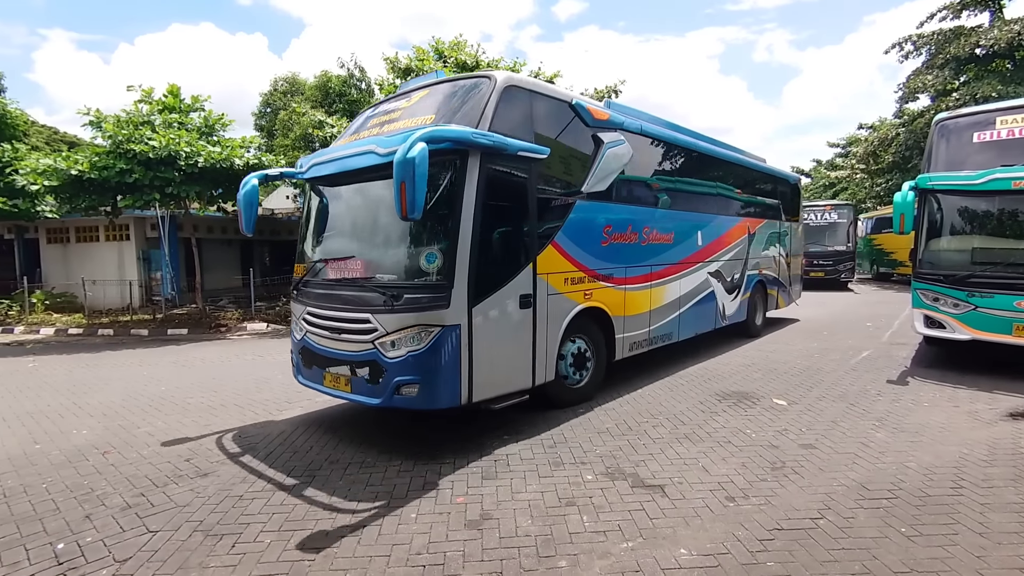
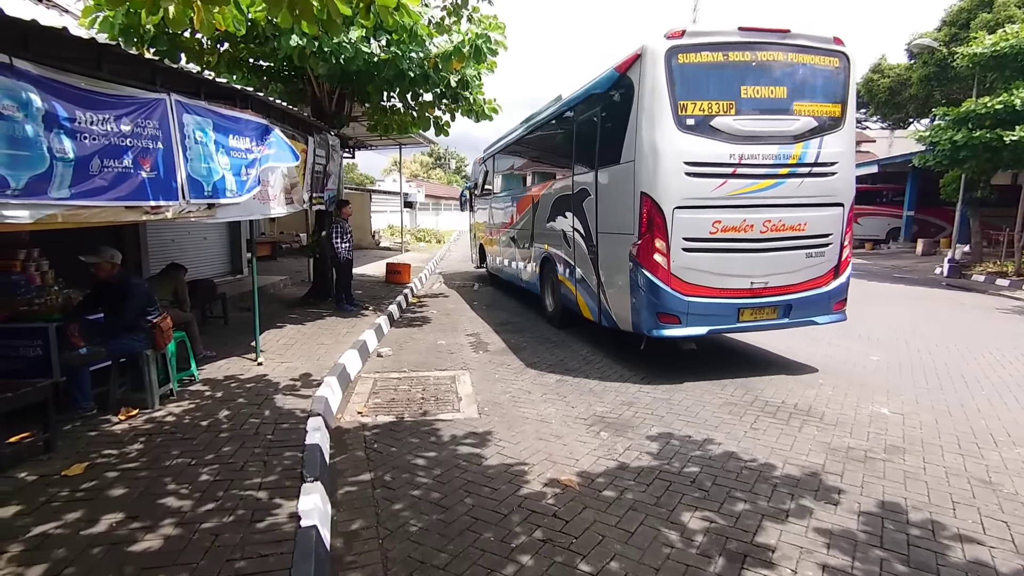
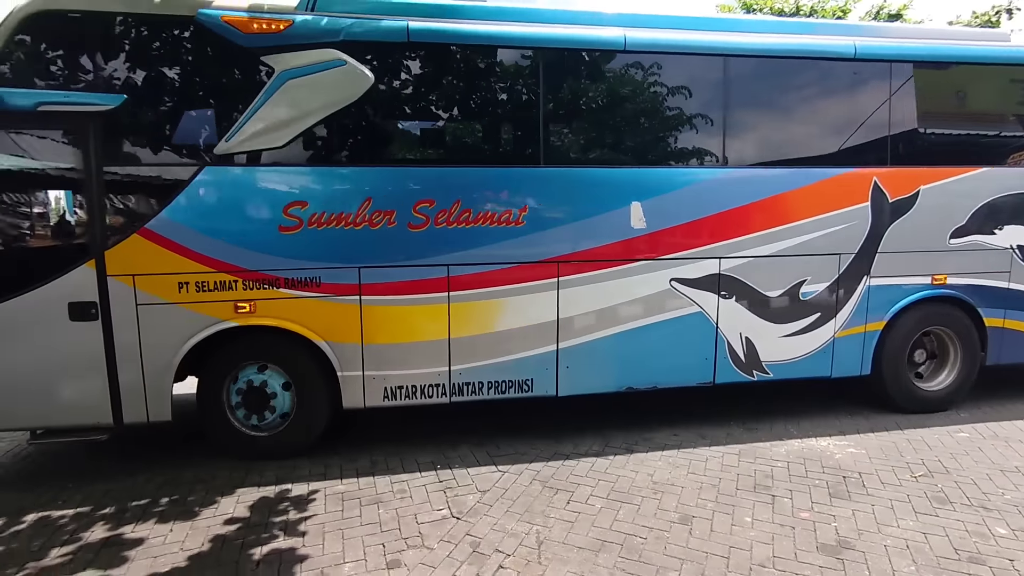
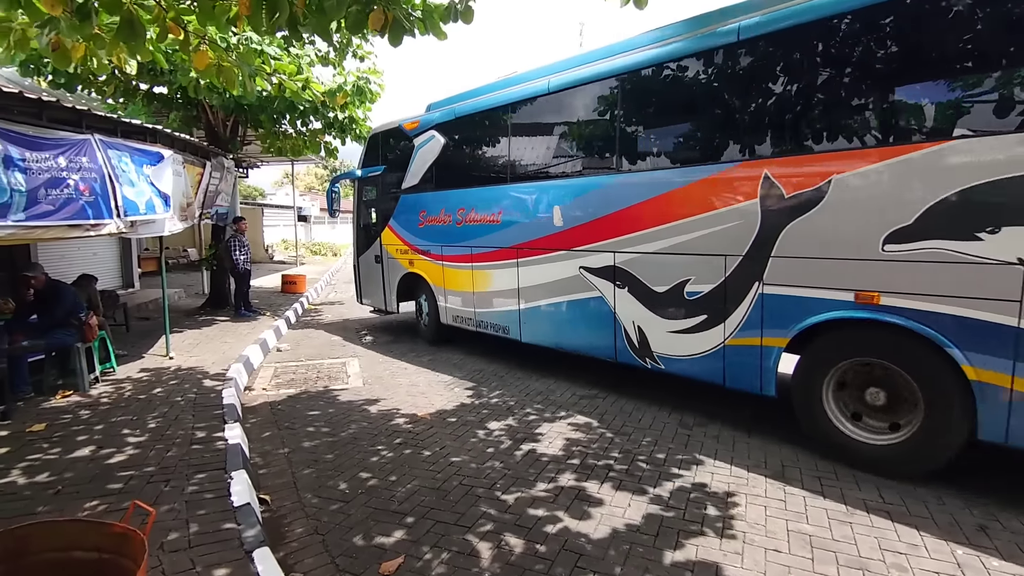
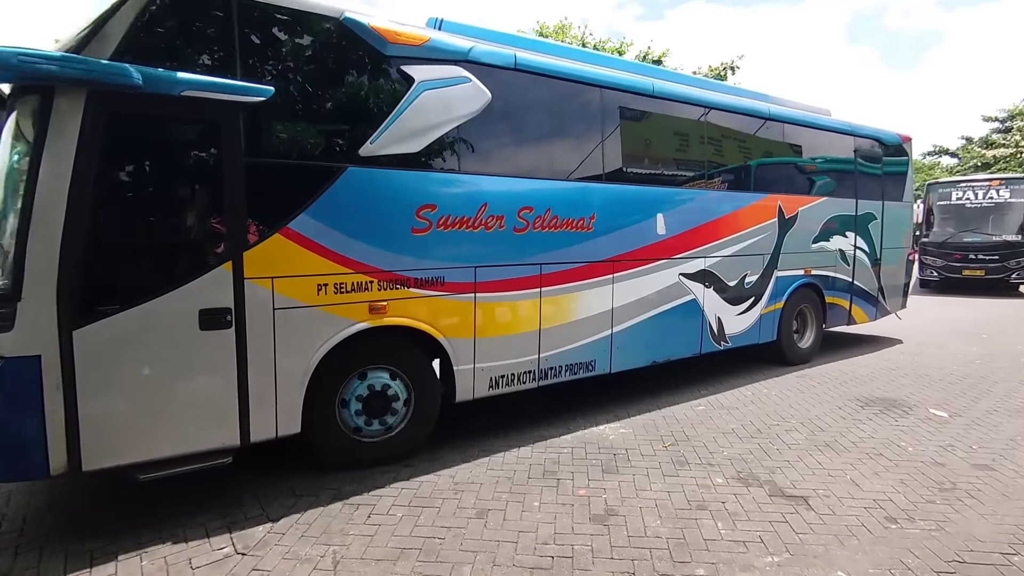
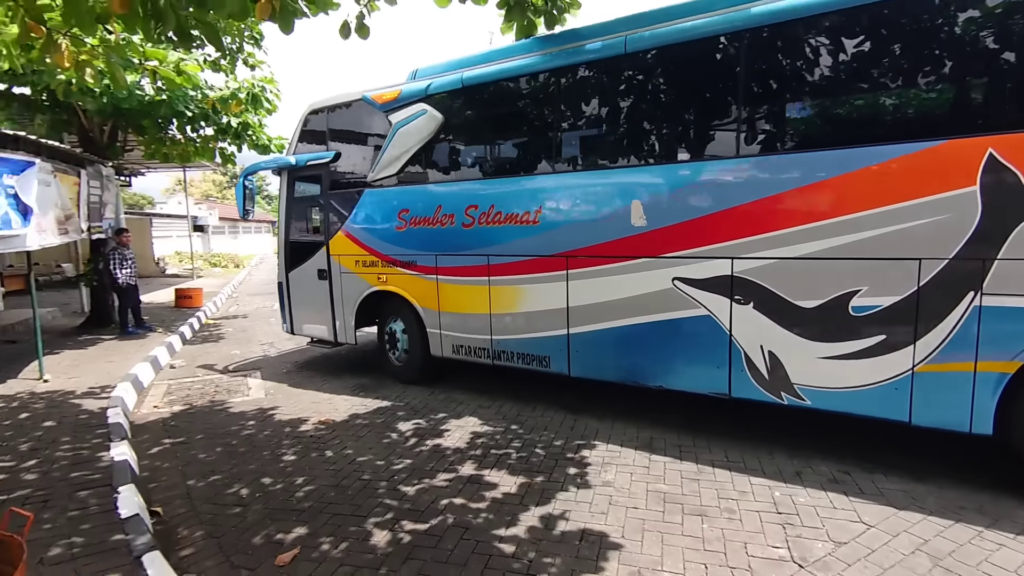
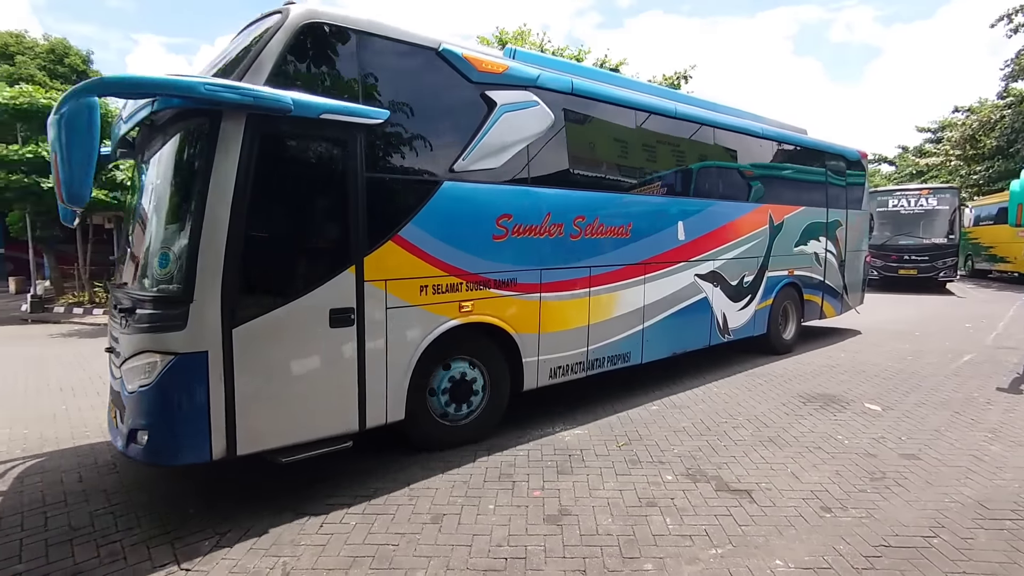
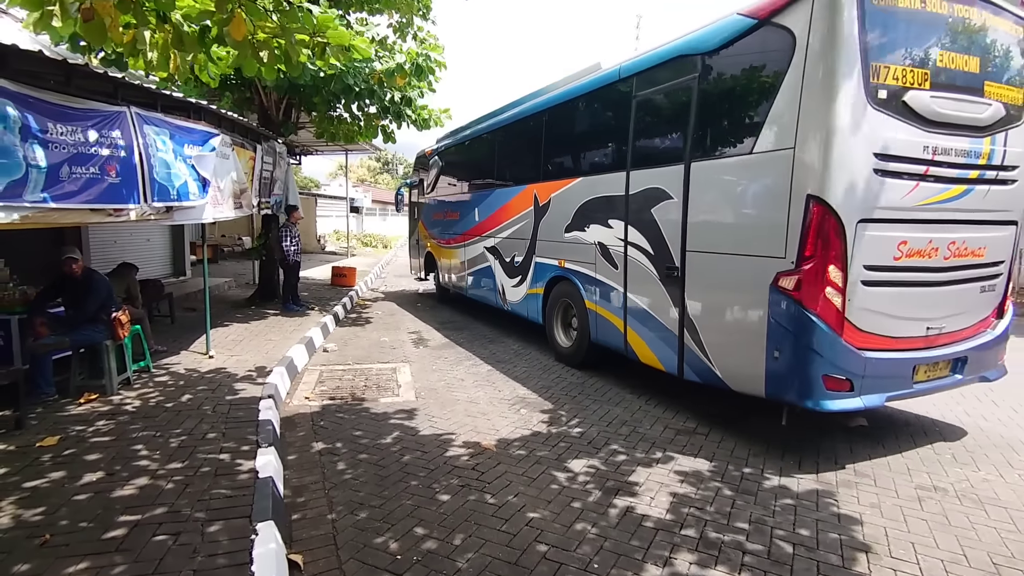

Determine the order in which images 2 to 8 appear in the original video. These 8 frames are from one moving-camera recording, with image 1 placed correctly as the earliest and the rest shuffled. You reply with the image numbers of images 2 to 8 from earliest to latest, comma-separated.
7, 5, 3, 6, 4, 8, 2
